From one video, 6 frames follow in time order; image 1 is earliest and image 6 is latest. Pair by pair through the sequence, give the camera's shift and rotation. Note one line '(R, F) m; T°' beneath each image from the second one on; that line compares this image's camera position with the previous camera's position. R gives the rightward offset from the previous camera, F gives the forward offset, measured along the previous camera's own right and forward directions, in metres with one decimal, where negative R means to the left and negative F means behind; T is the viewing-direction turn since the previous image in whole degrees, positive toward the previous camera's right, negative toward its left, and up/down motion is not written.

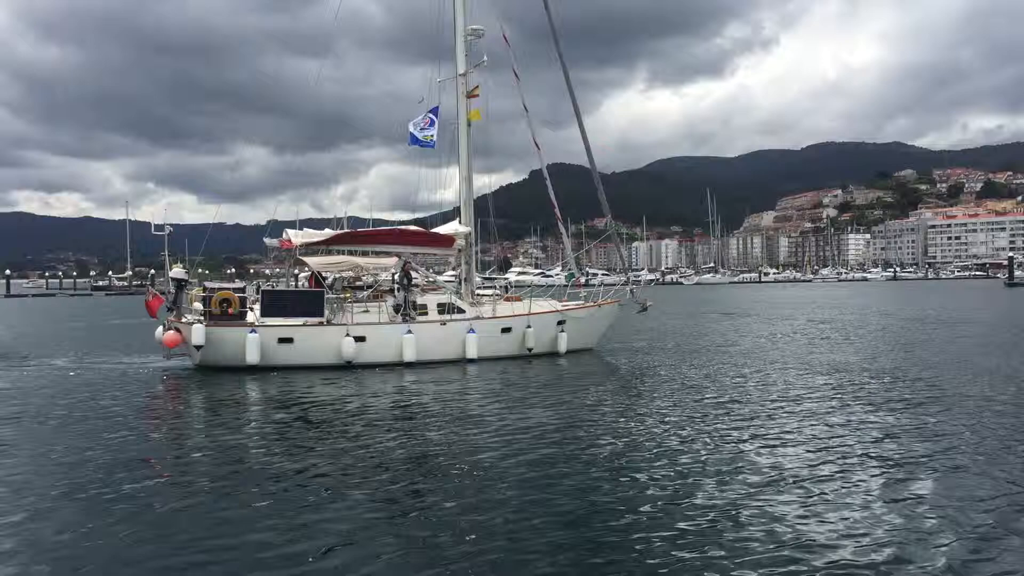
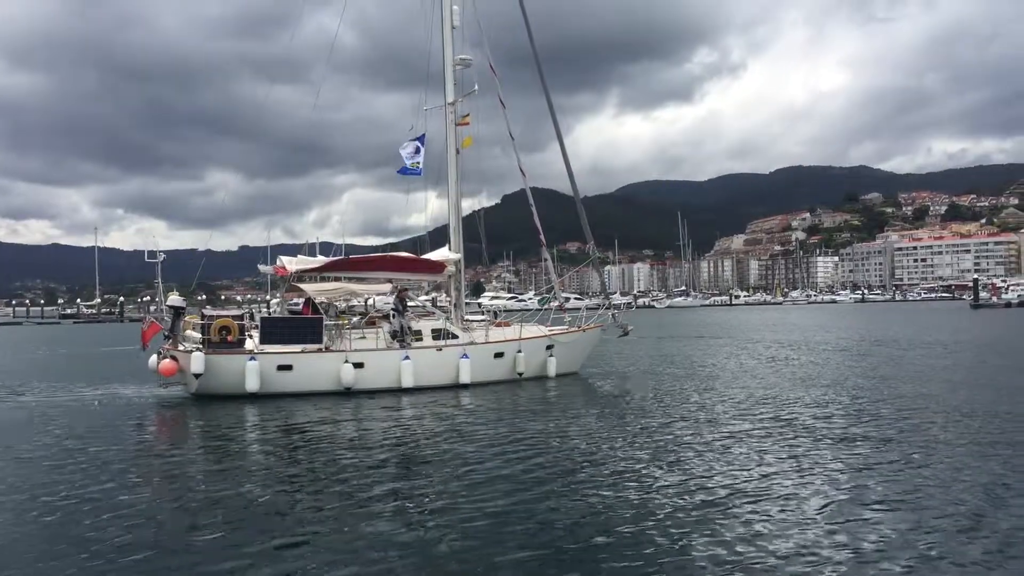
(-1.0, 0.0) m; +2°
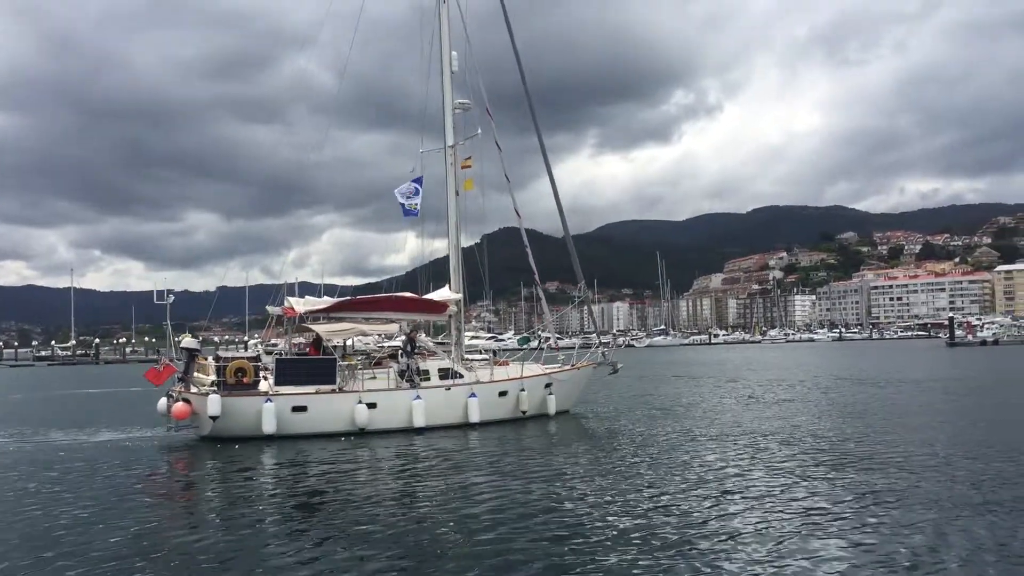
(-1.4, -0.1) m; +1°
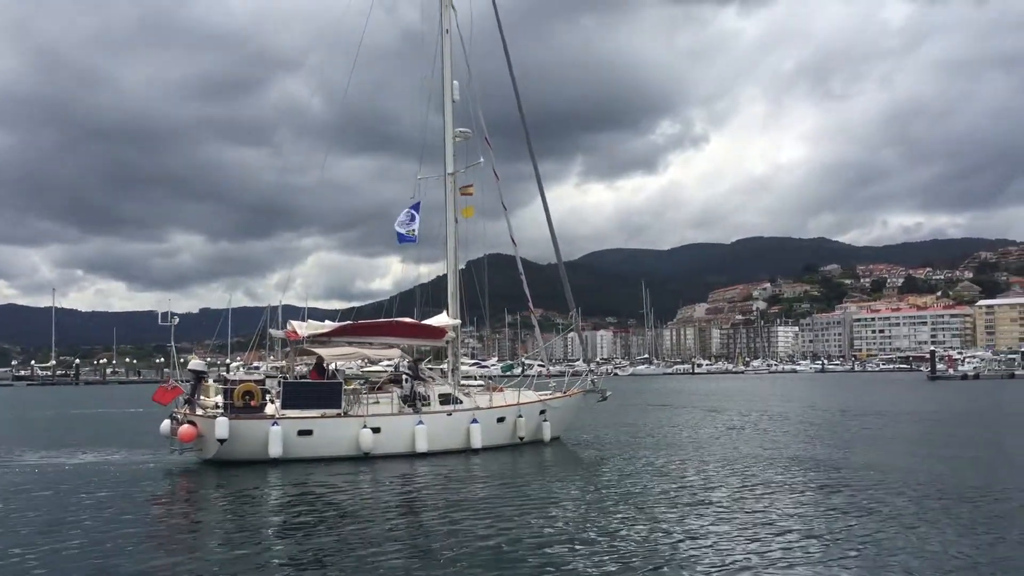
(-0.9, -0.3) m; +1°
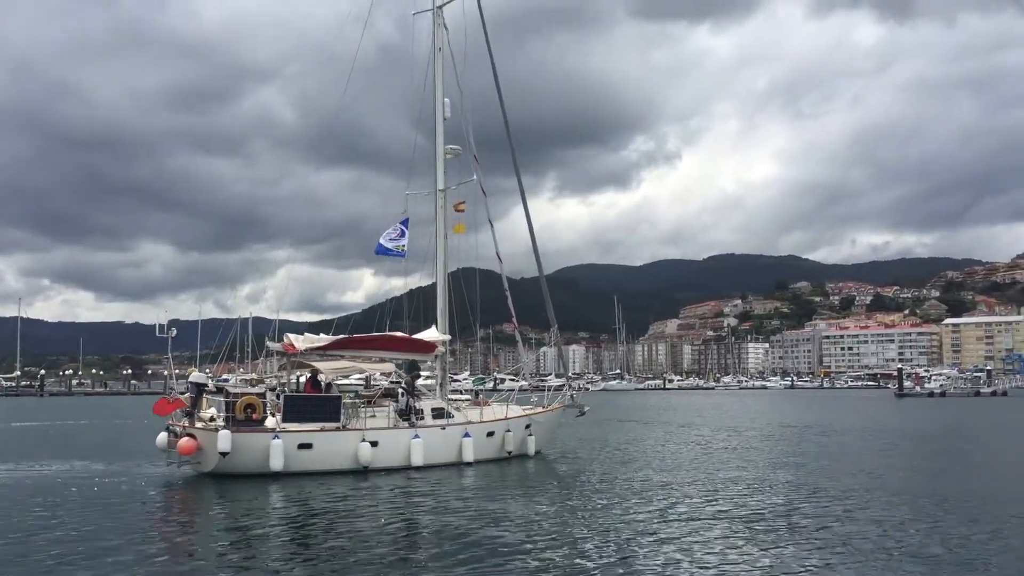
(-1.1, -0.4) m; +2°
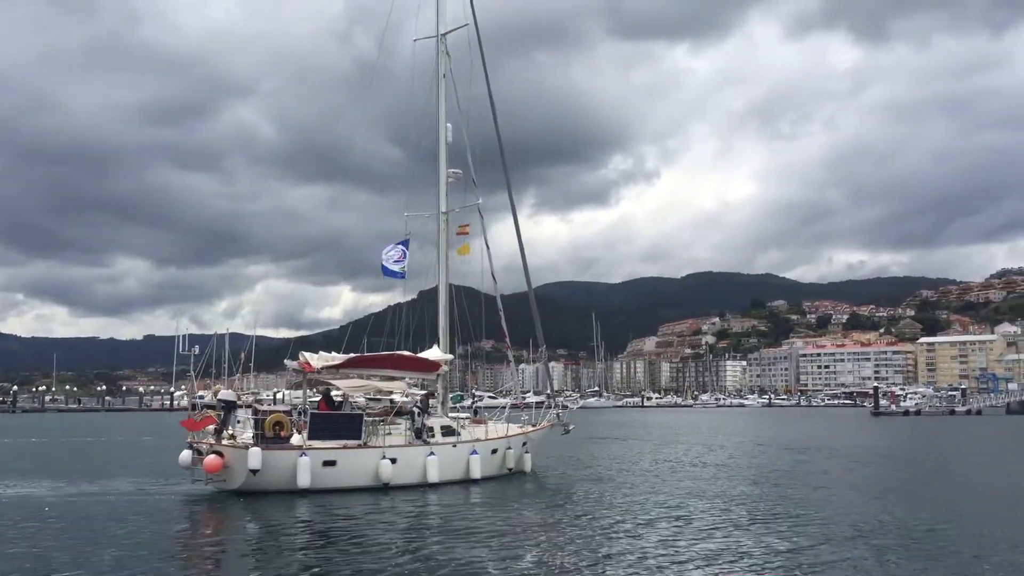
(-1.6, -1.5) m; +1°
